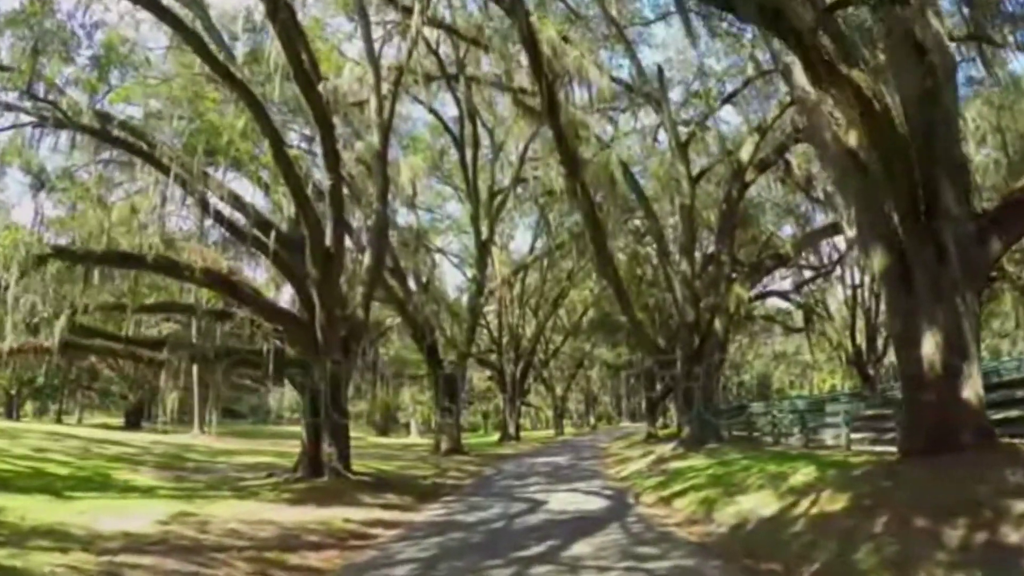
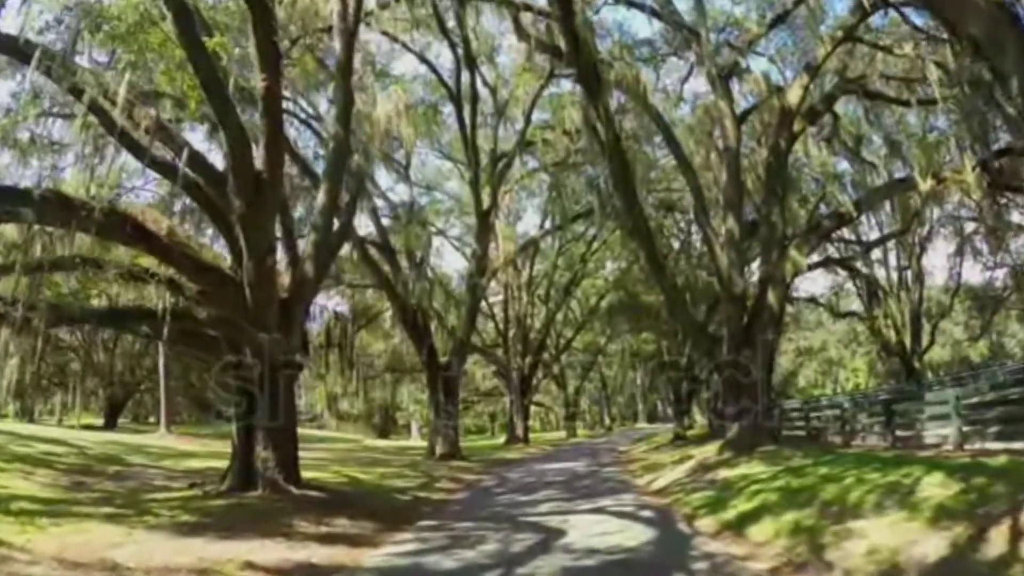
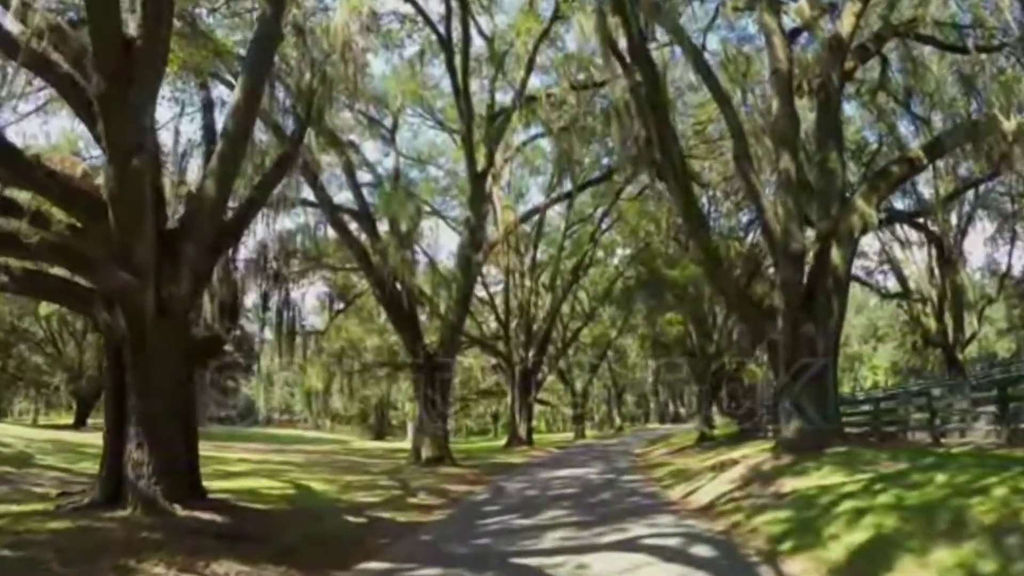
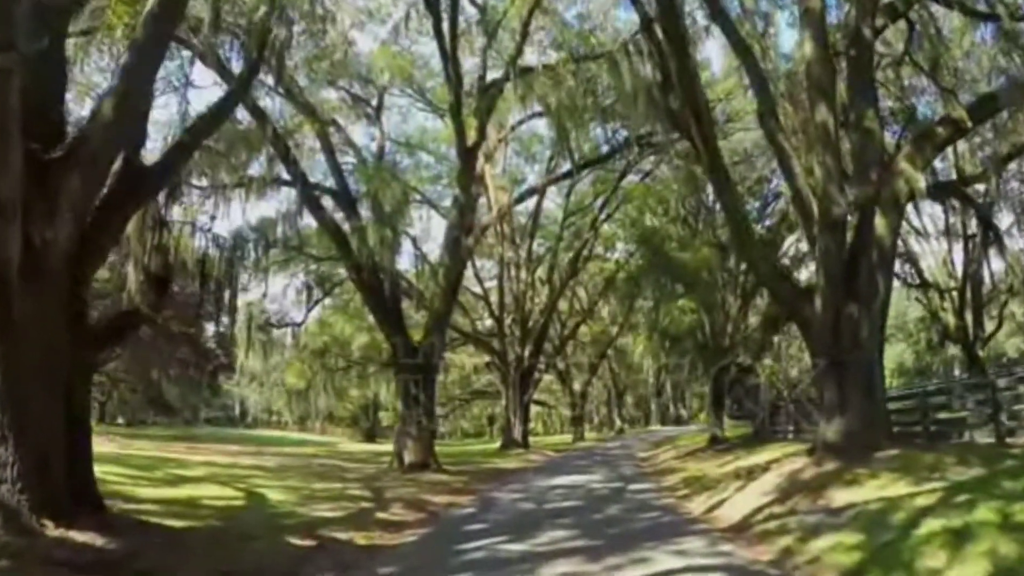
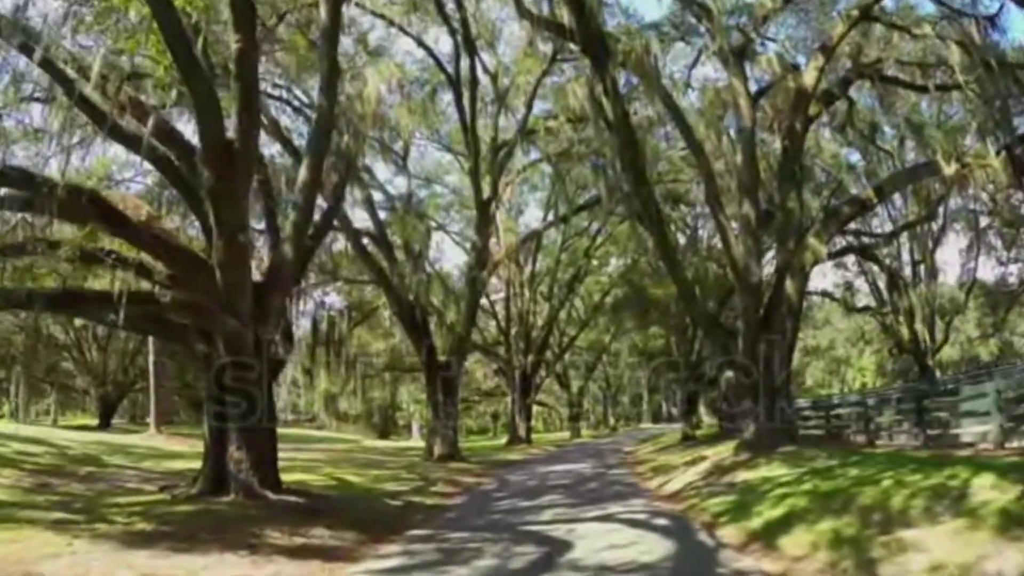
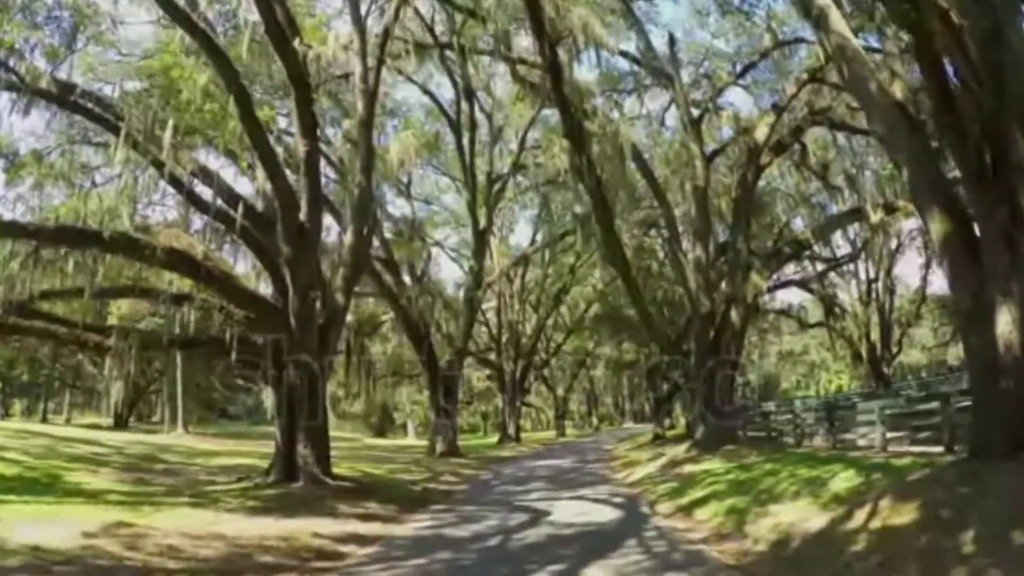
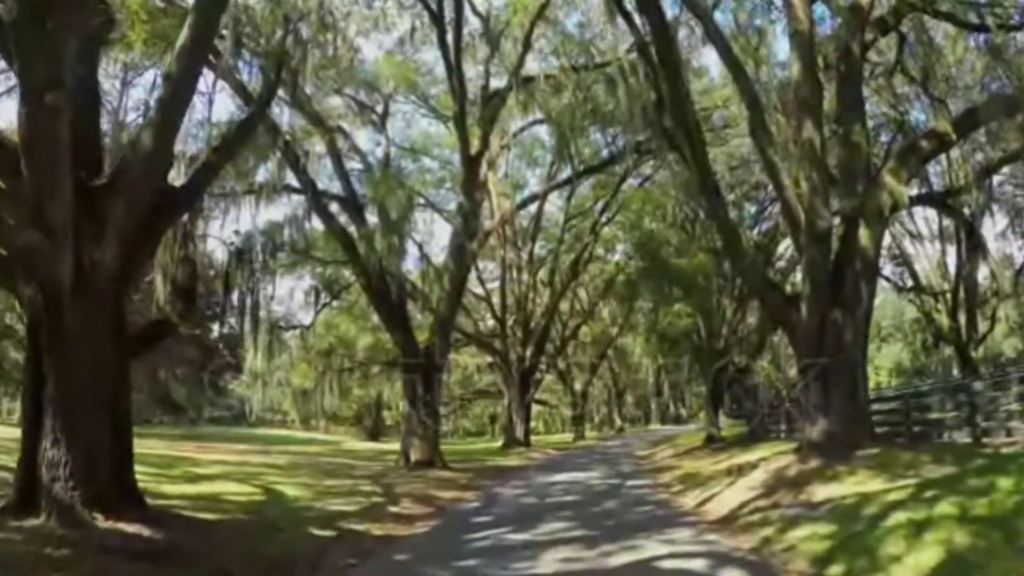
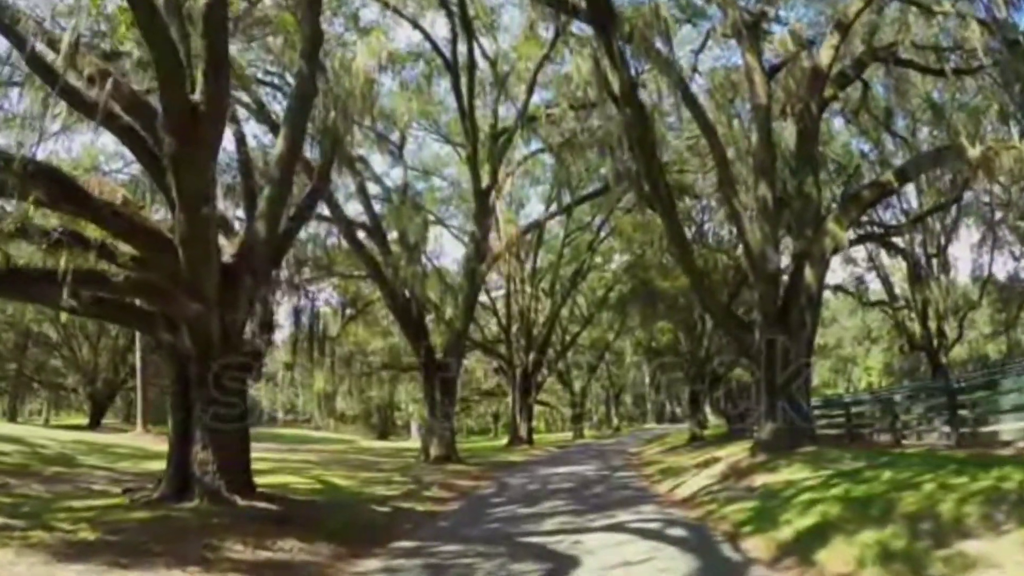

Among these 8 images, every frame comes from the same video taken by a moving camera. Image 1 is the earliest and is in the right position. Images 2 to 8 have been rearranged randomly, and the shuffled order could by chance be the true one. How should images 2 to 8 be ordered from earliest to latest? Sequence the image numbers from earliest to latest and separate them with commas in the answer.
6, 2, 5, 8, 3, 7, 4
